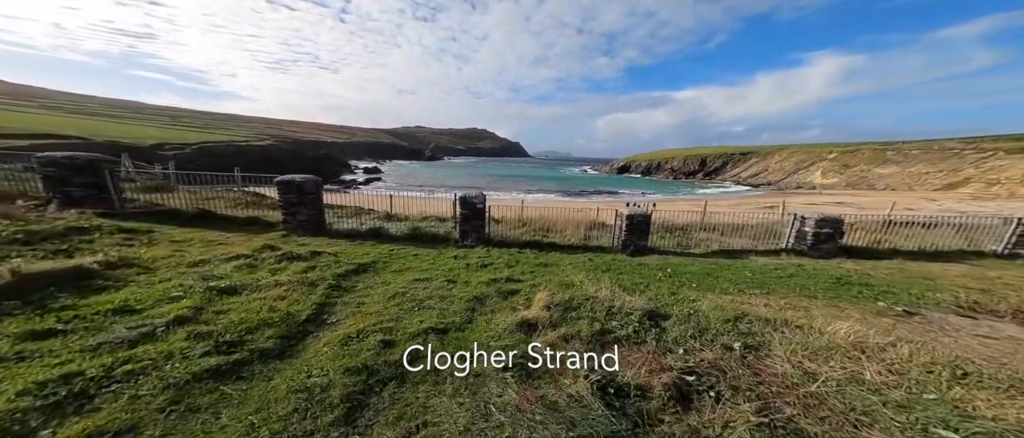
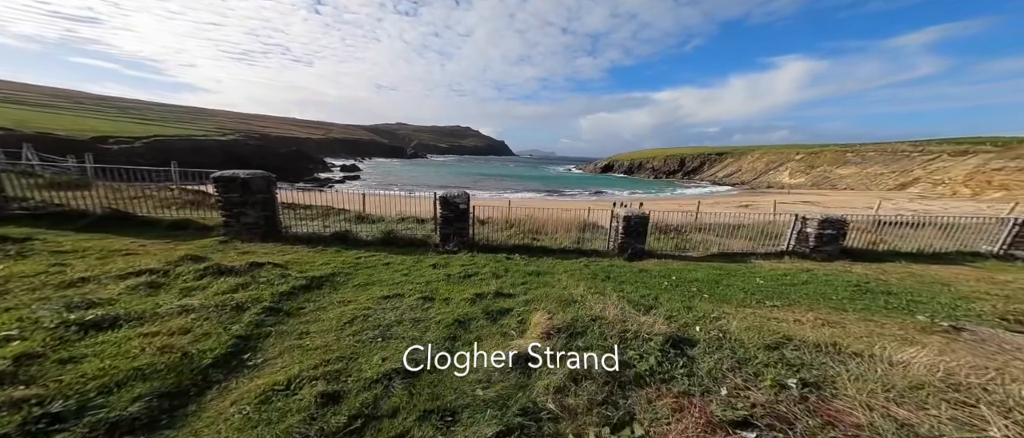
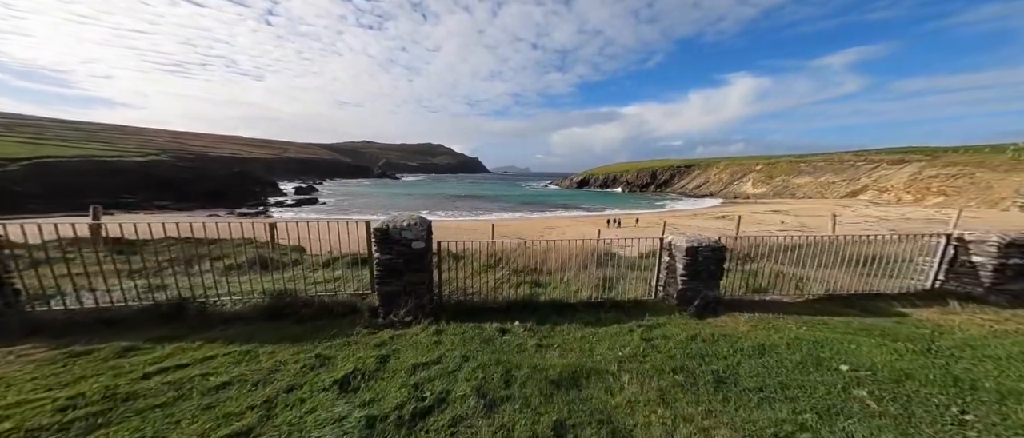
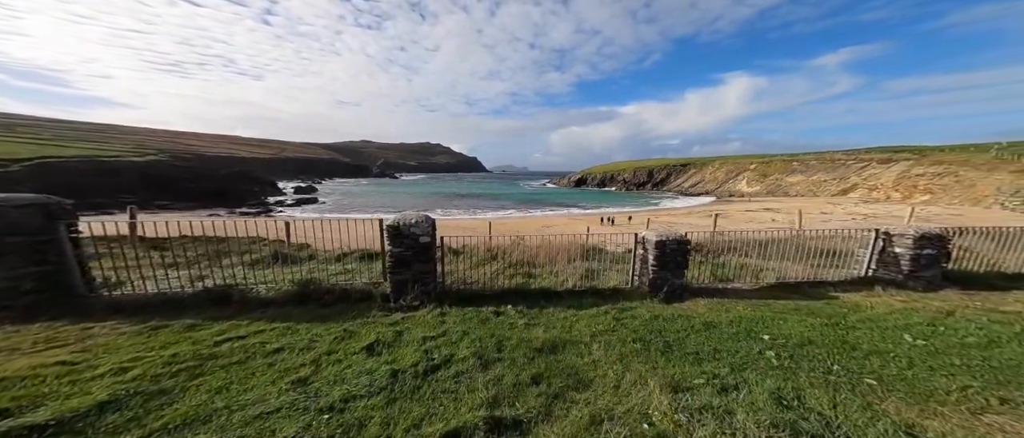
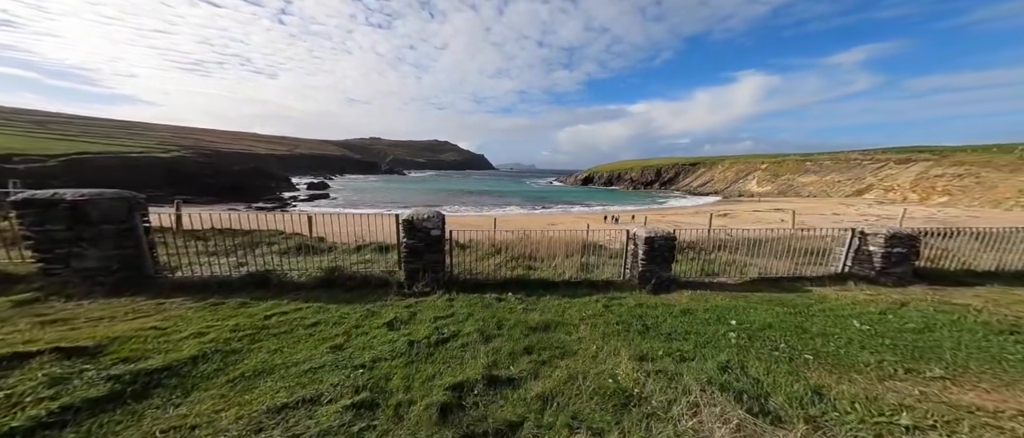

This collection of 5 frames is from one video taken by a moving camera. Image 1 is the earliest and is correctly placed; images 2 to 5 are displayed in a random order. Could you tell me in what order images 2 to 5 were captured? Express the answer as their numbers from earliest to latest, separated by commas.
2, 5, 4, 3
